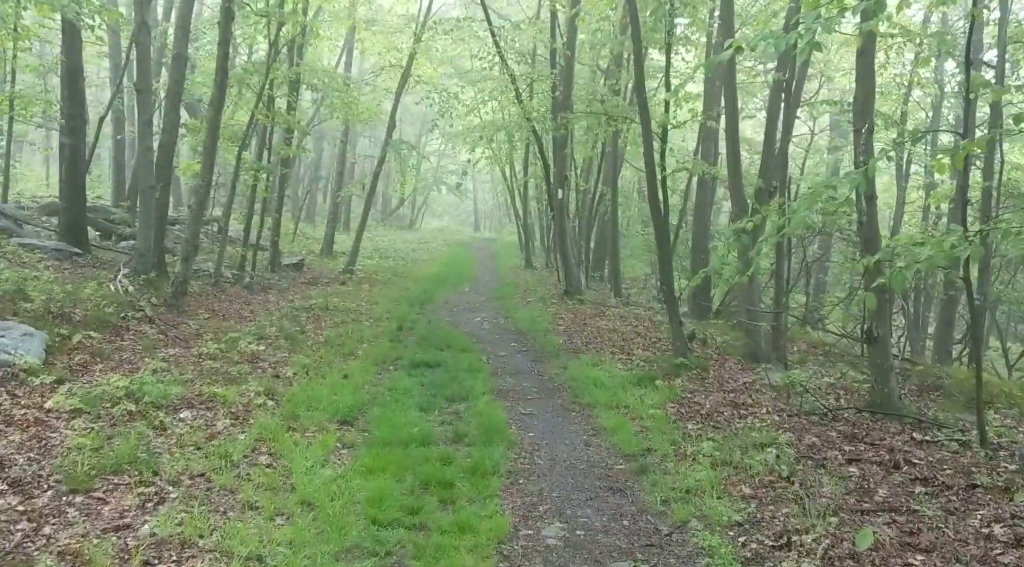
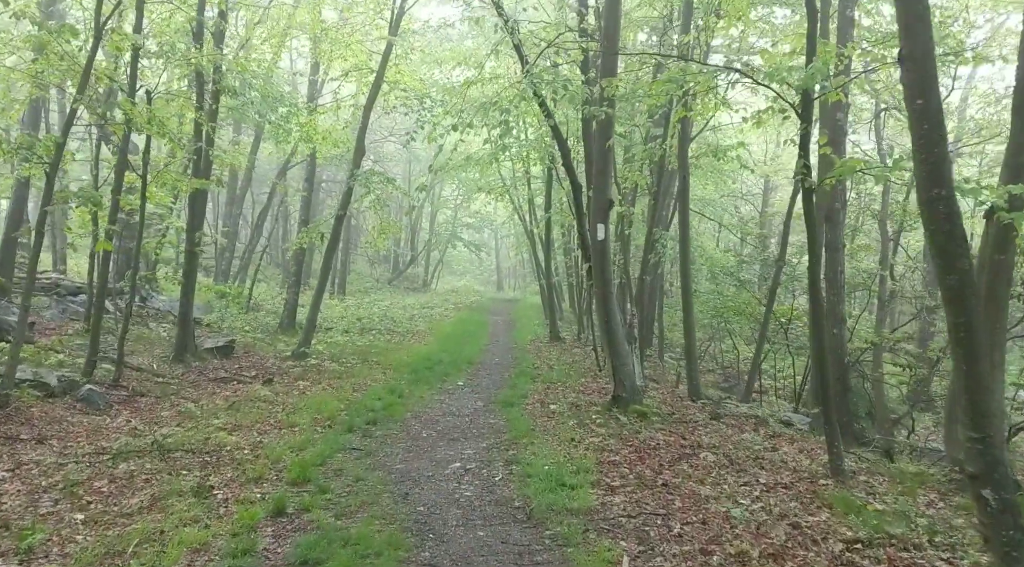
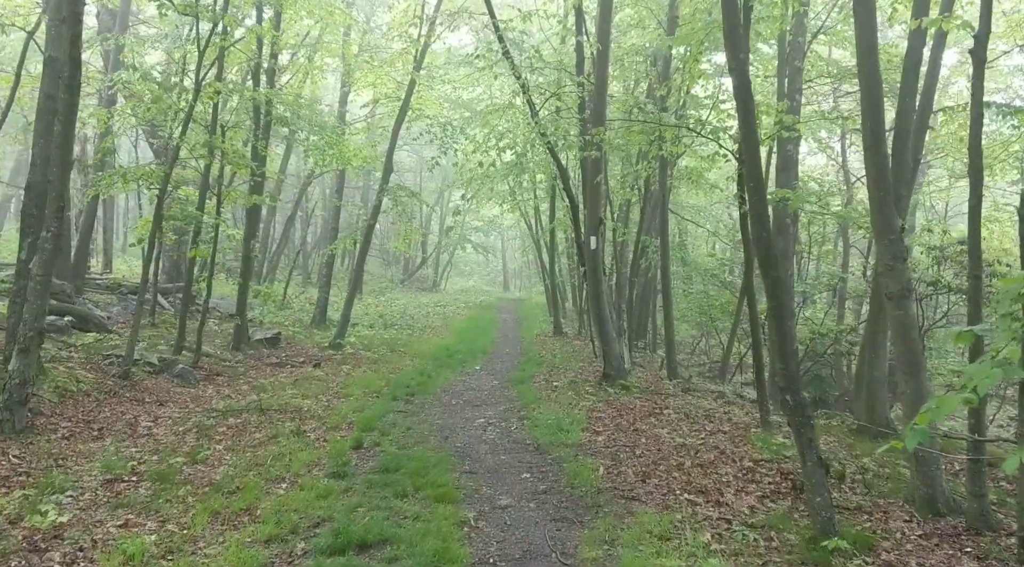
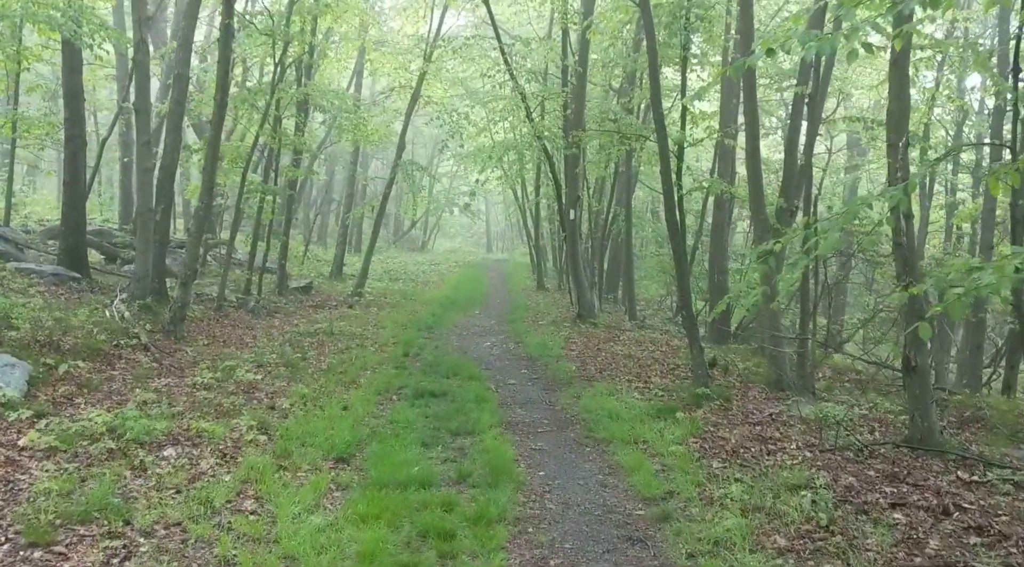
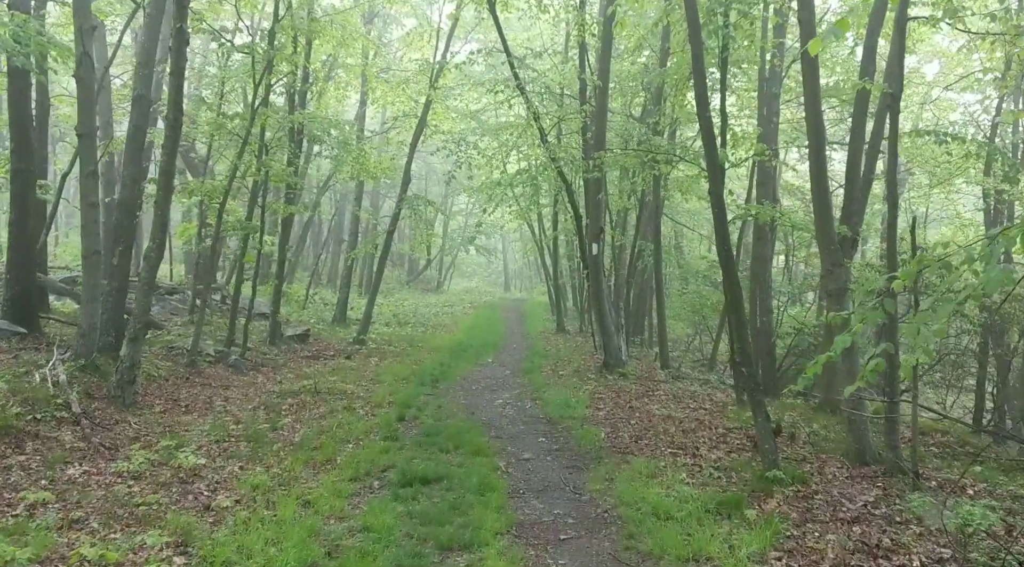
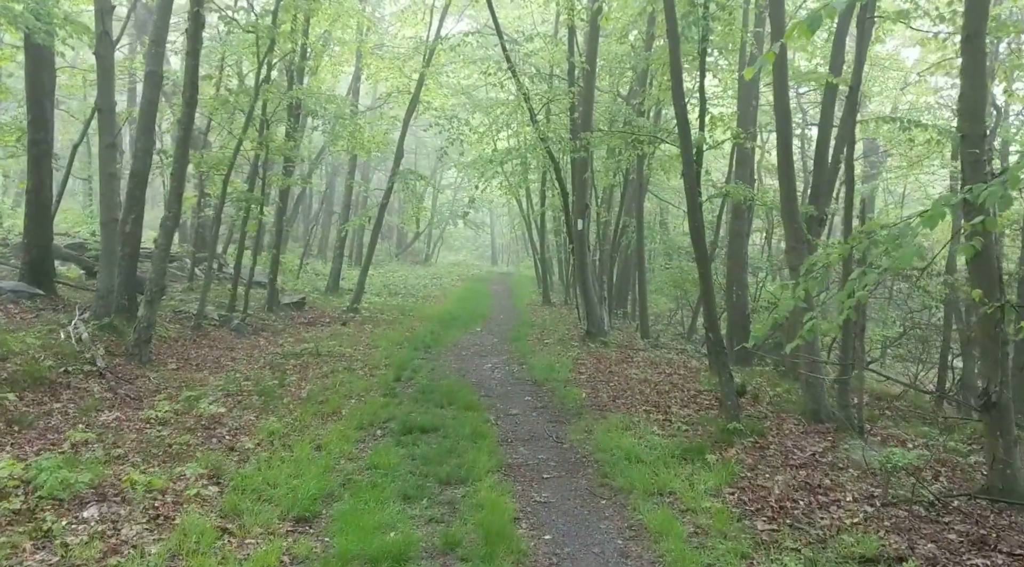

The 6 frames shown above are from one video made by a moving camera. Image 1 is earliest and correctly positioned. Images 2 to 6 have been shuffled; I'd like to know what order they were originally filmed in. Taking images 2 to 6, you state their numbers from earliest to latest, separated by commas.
4, 6, 5, 3, 2
